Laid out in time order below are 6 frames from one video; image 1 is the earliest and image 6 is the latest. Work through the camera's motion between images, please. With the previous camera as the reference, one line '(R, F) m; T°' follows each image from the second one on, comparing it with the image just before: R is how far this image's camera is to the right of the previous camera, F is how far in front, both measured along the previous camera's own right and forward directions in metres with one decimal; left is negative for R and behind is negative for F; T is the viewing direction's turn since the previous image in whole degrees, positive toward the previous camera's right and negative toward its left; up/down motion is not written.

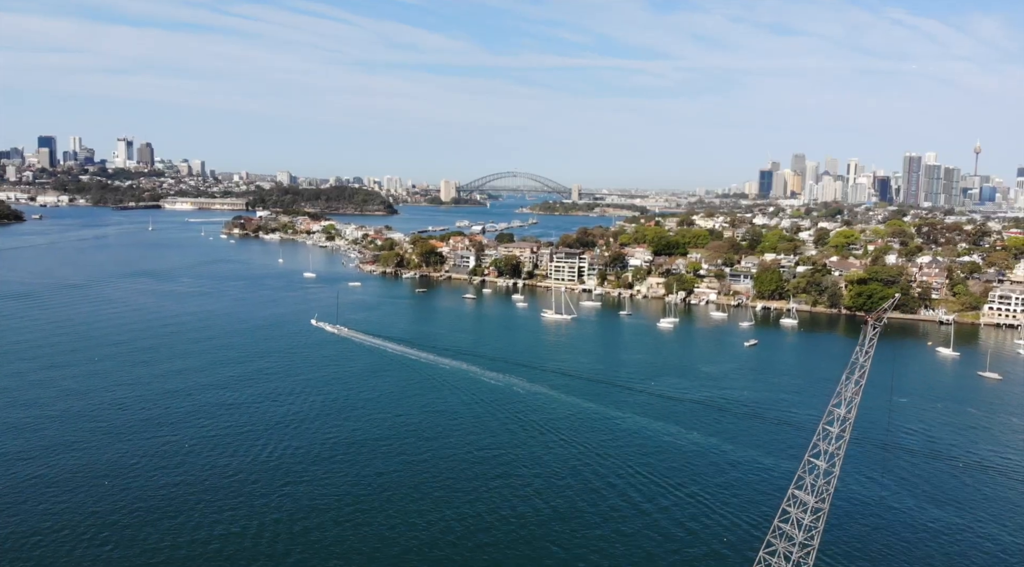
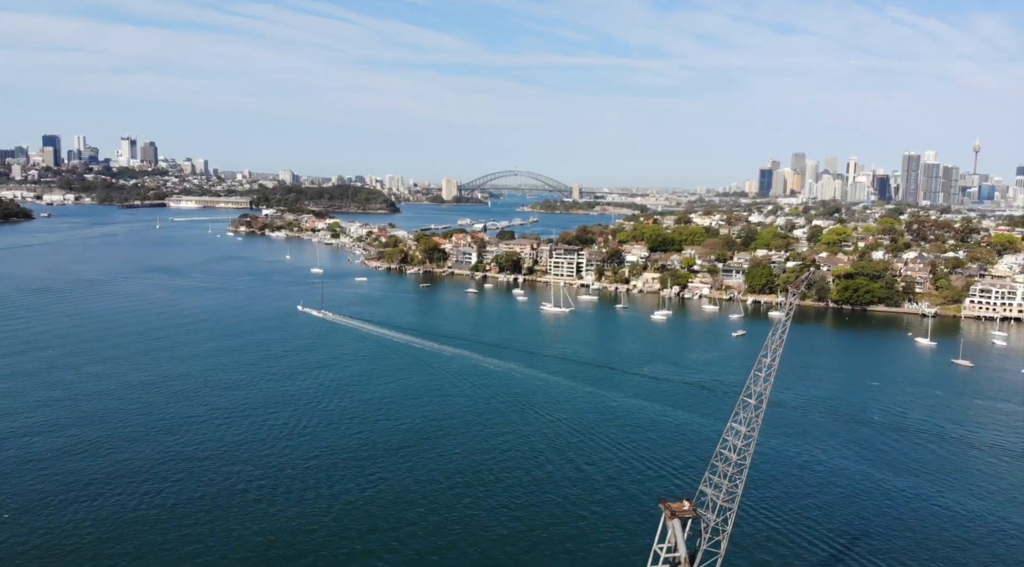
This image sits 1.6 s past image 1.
(0.0, -0.5) m; 0°
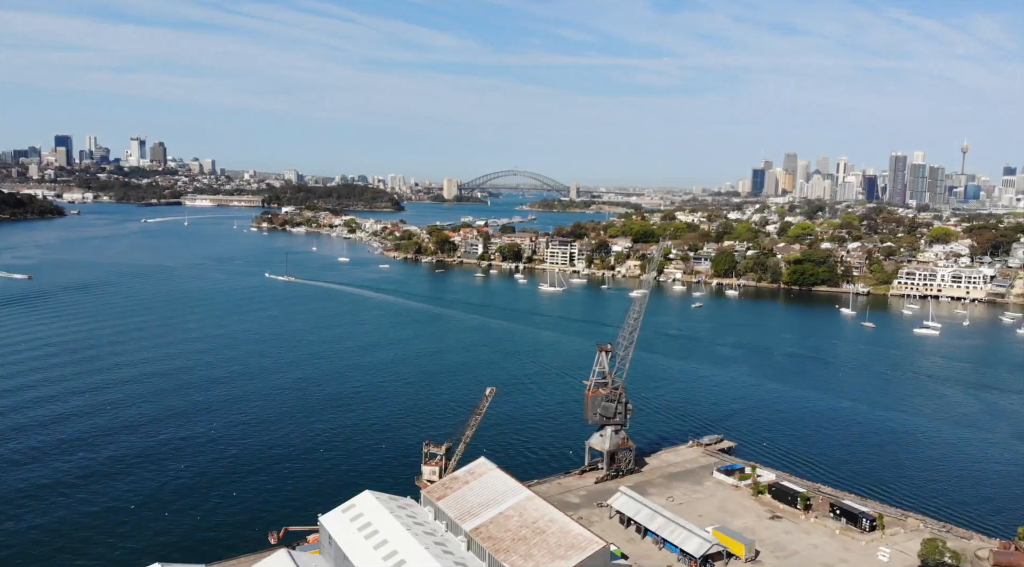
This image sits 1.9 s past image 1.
(-0.1, -2.2) m; 0°
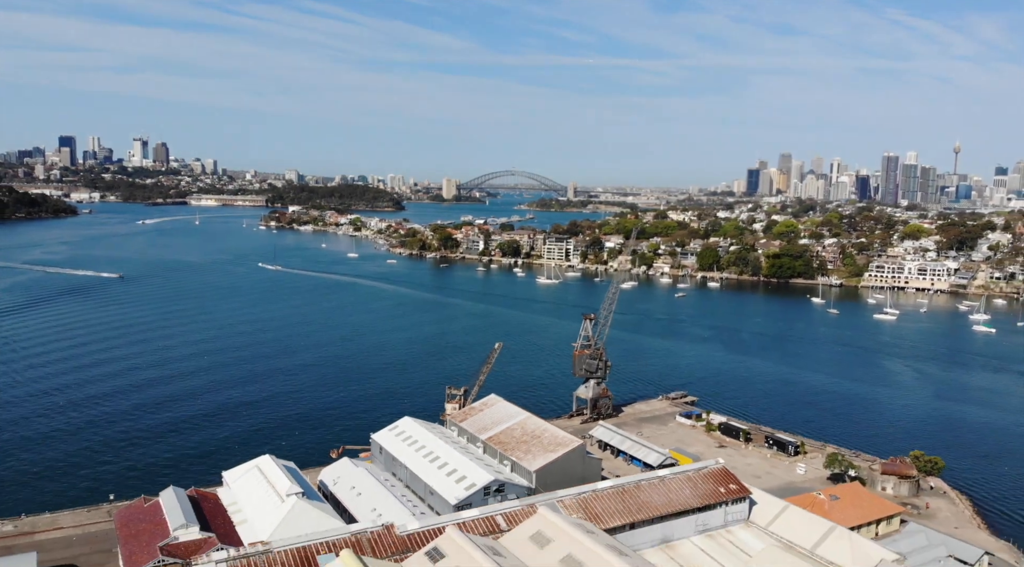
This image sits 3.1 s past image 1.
(0.0, -1.1) m; 0°
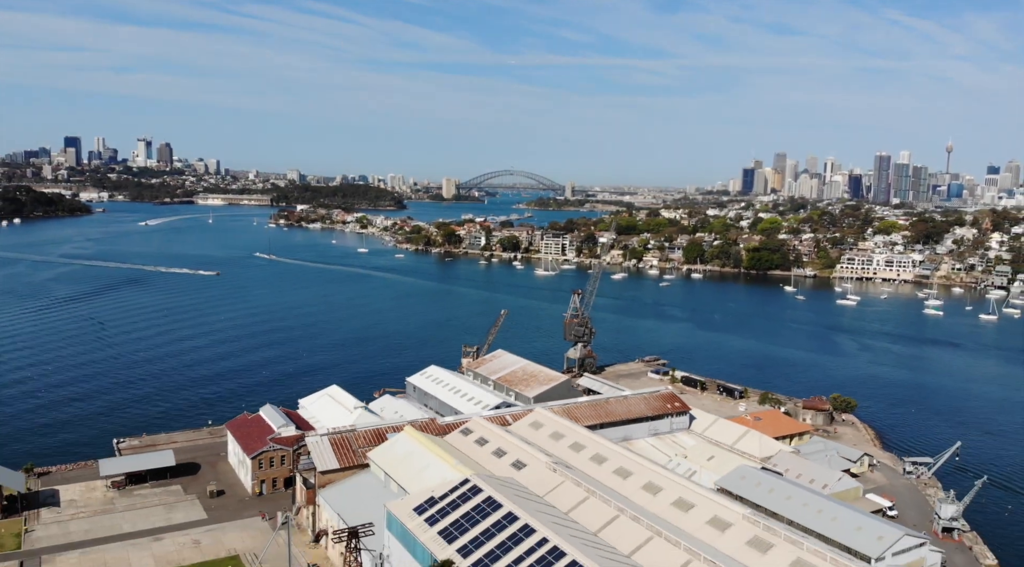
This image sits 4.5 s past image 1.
(0.0, -1.3) m; 0°
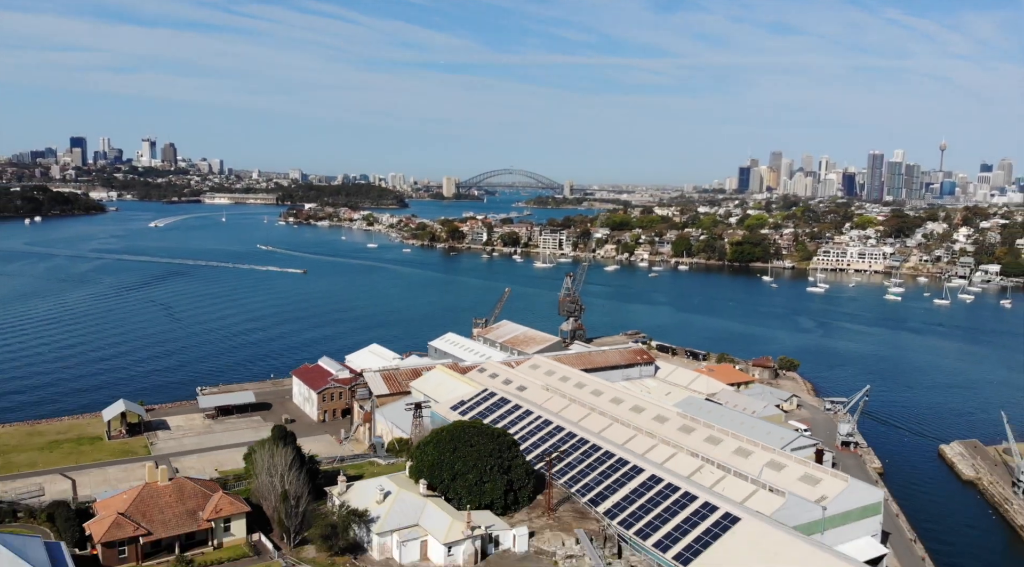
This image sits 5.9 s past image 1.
(0.0, -1.3) m; 0°
